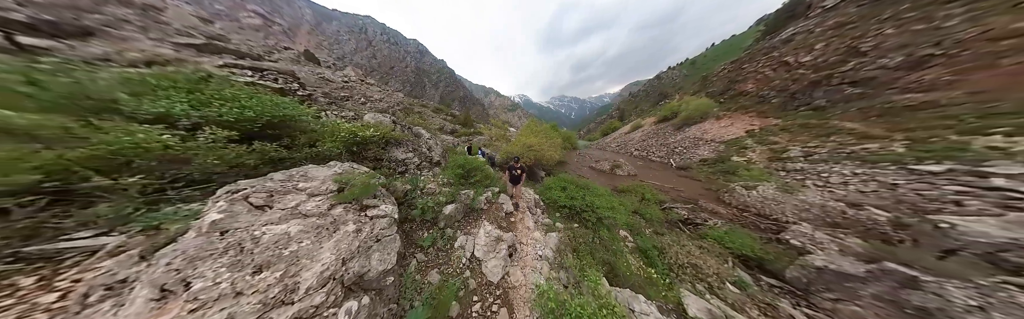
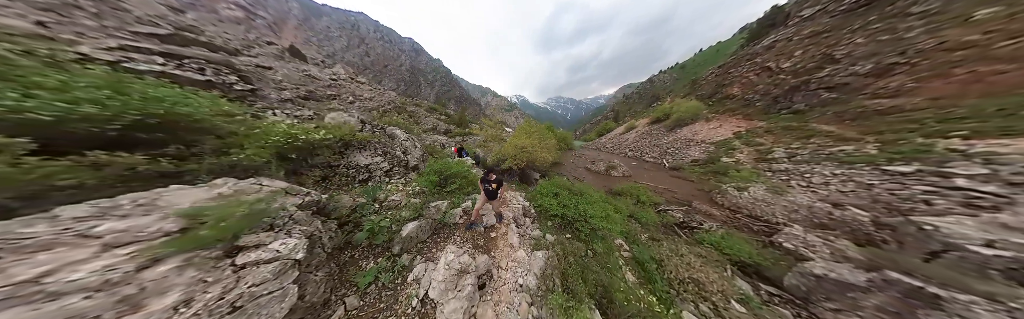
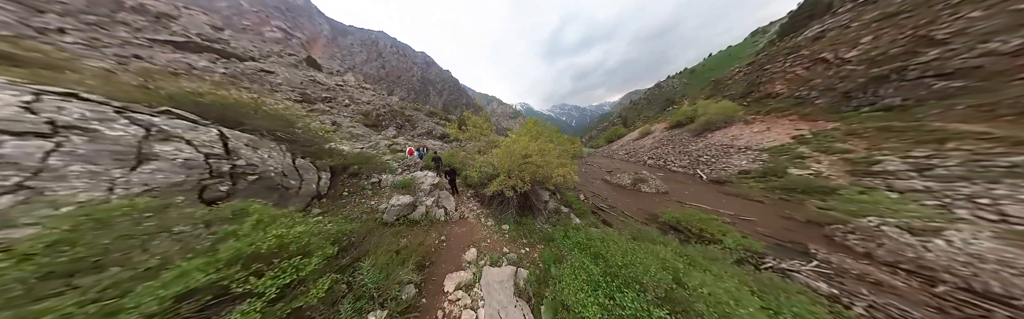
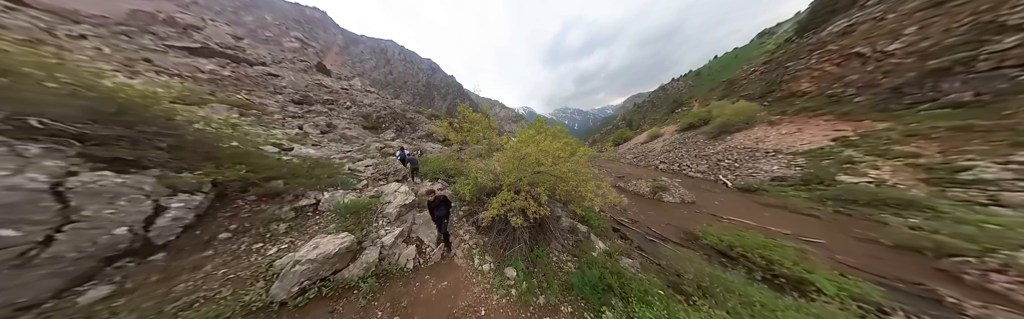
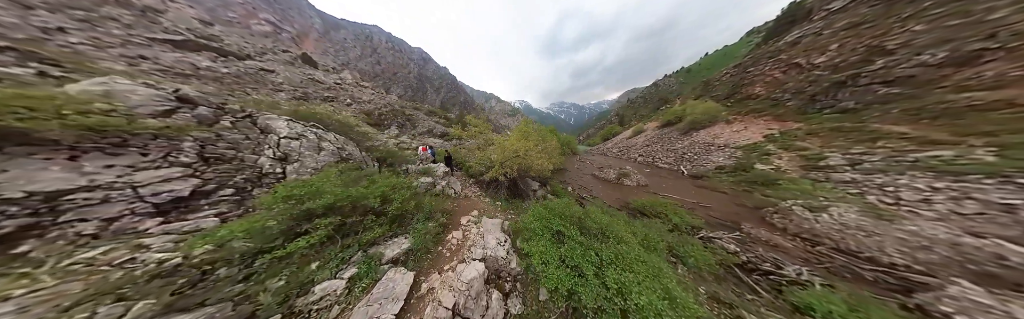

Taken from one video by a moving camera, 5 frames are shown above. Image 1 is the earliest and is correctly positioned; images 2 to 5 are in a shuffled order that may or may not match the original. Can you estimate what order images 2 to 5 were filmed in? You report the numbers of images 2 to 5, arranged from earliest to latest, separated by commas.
2, 5, 3, 4
